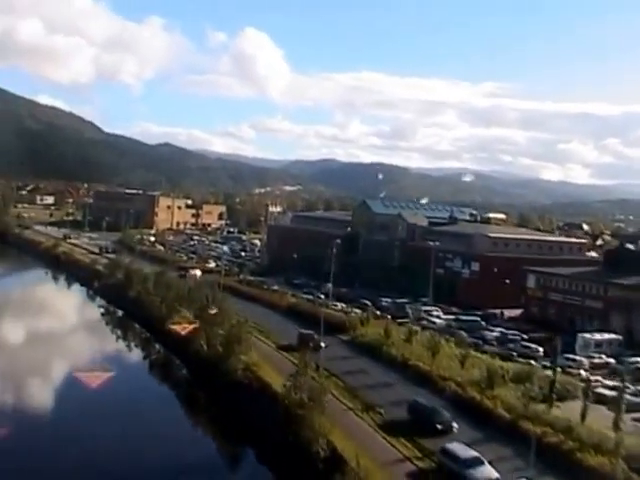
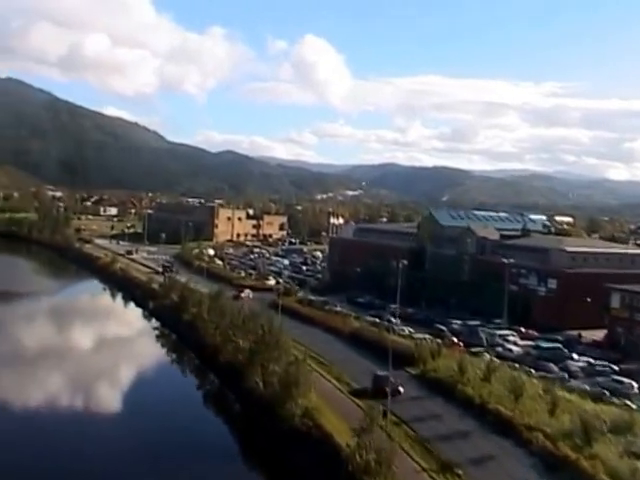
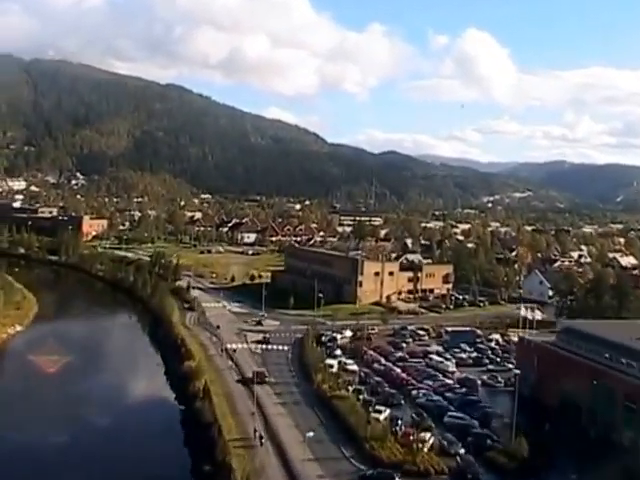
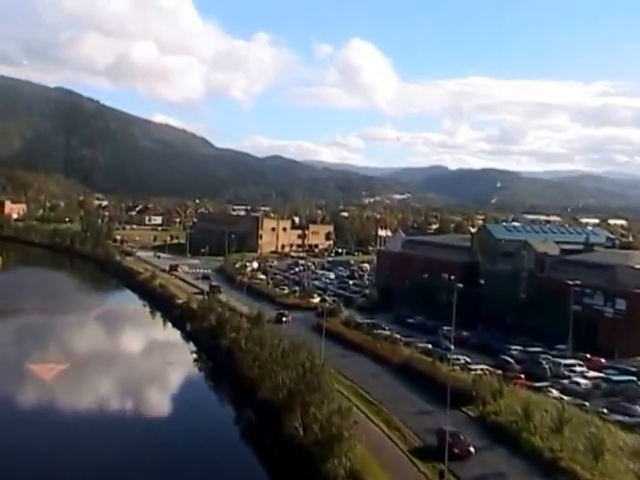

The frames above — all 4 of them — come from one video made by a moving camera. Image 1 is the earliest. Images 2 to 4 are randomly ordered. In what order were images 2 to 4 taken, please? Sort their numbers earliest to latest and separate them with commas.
2, 4, 3
